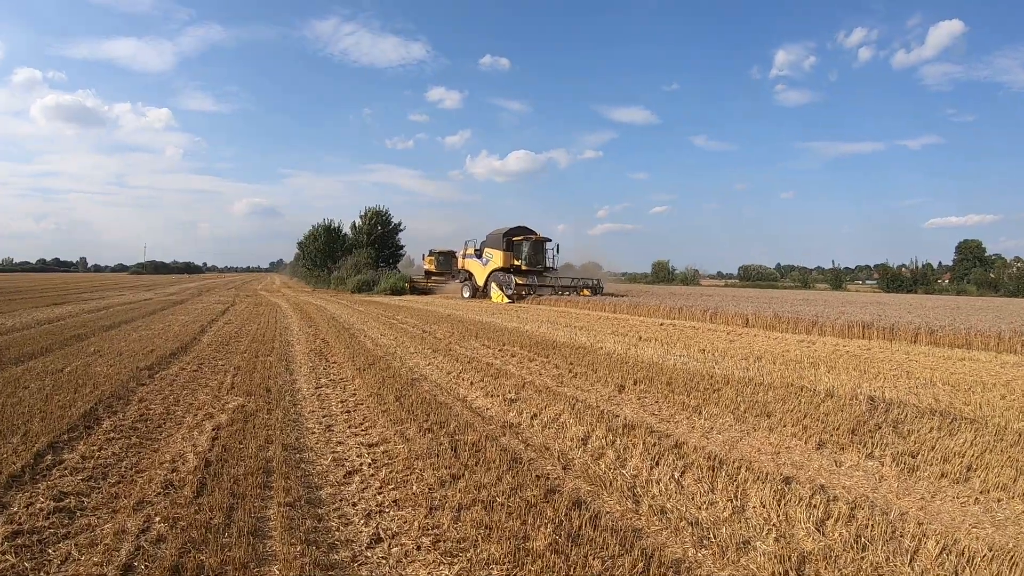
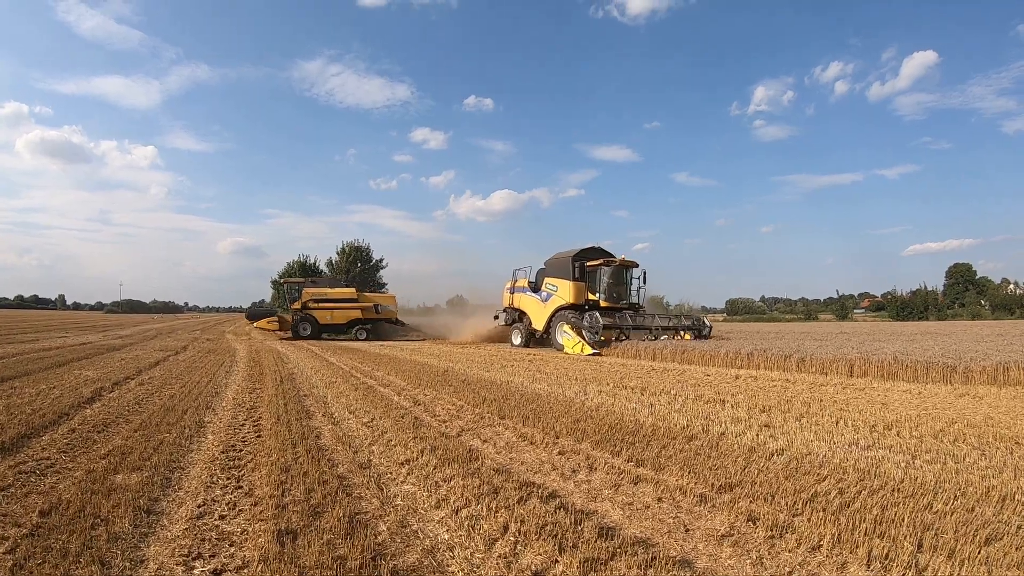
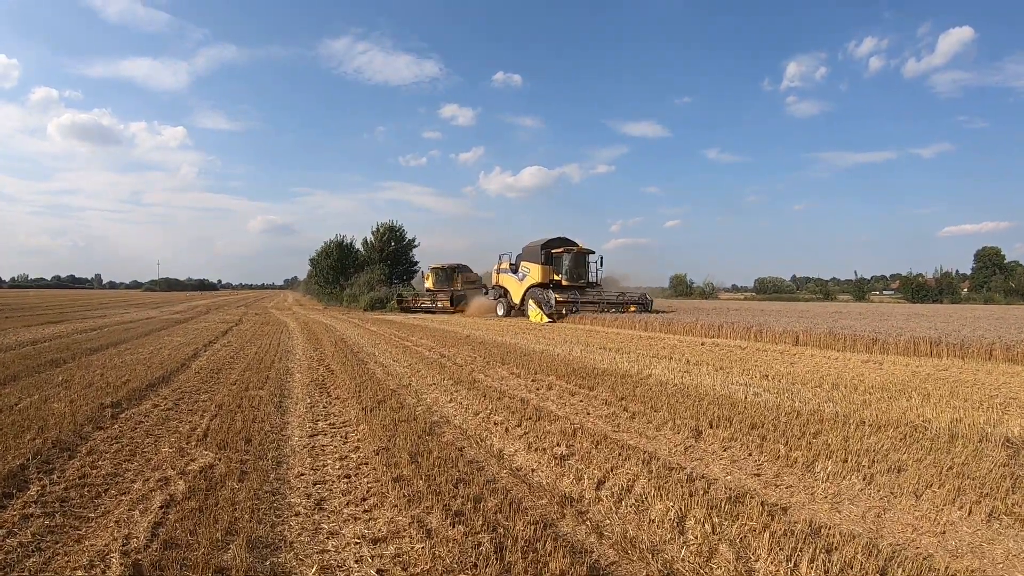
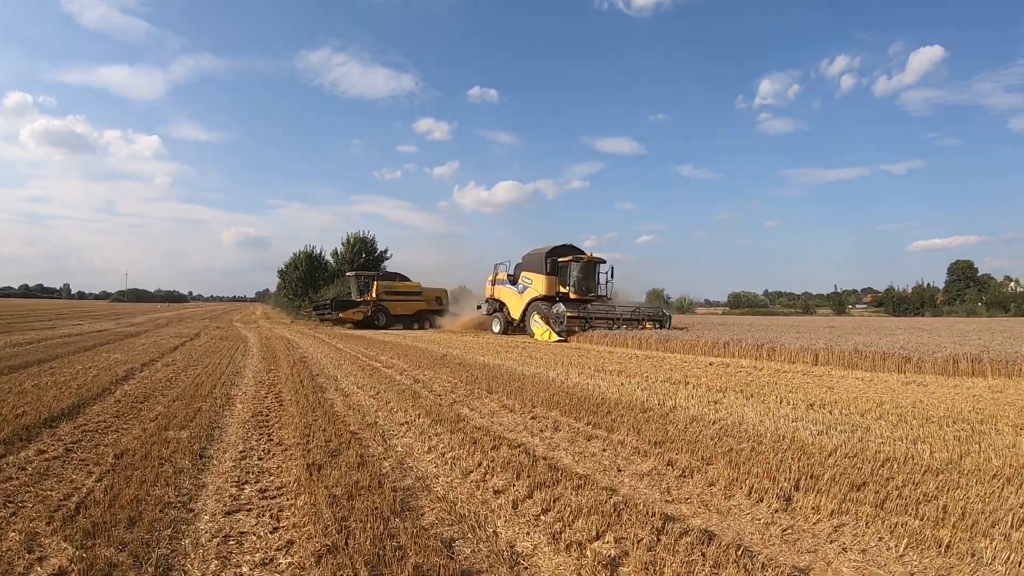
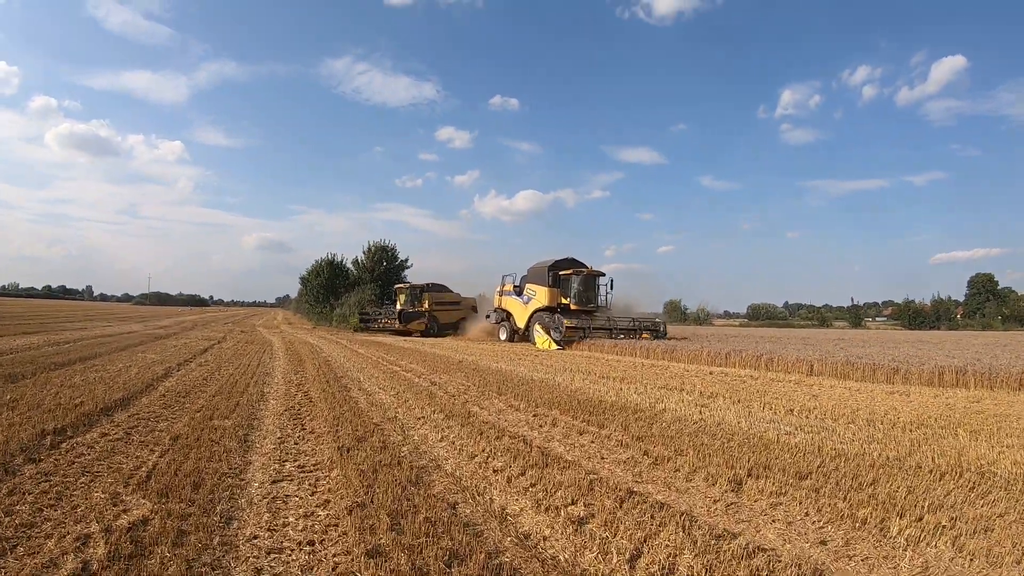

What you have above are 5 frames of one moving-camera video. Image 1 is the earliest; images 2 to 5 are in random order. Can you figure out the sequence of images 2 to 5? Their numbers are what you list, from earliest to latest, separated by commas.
3, 5, 4, 2
